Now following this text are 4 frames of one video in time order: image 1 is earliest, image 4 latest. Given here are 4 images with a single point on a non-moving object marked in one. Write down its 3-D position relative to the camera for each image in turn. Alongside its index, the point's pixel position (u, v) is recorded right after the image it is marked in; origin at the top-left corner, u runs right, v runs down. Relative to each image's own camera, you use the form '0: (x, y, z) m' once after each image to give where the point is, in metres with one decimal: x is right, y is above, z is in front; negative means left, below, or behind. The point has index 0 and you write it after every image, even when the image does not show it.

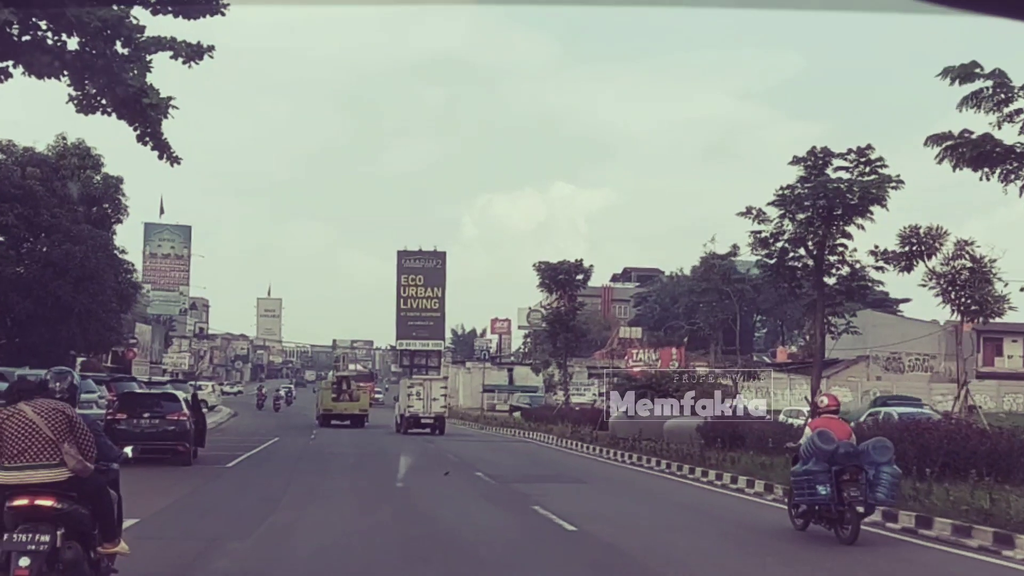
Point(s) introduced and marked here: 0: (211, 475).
0: (-5.1, -3.3, +18.6) m
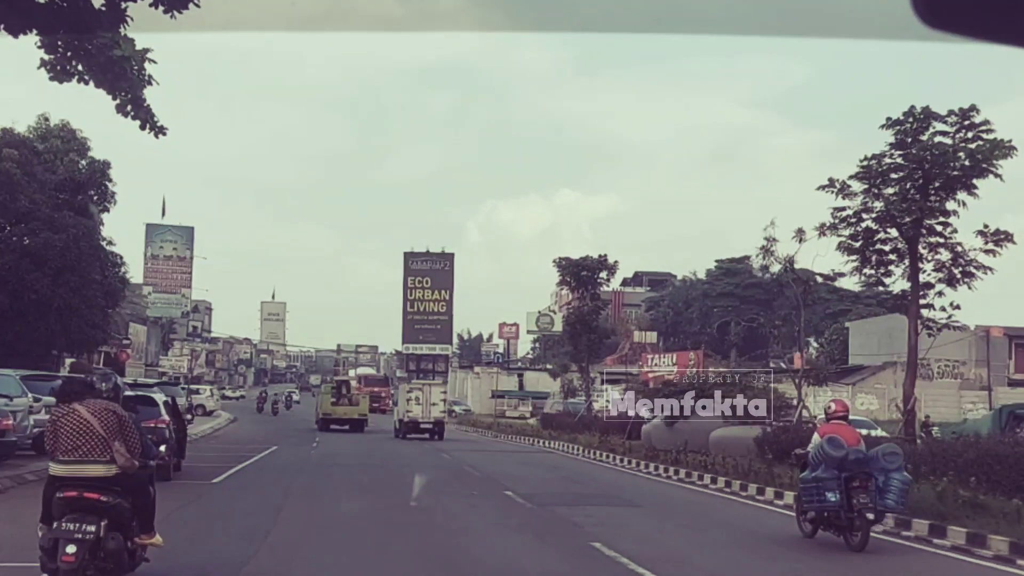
0: (-4.9, -3.3, +17.7) m
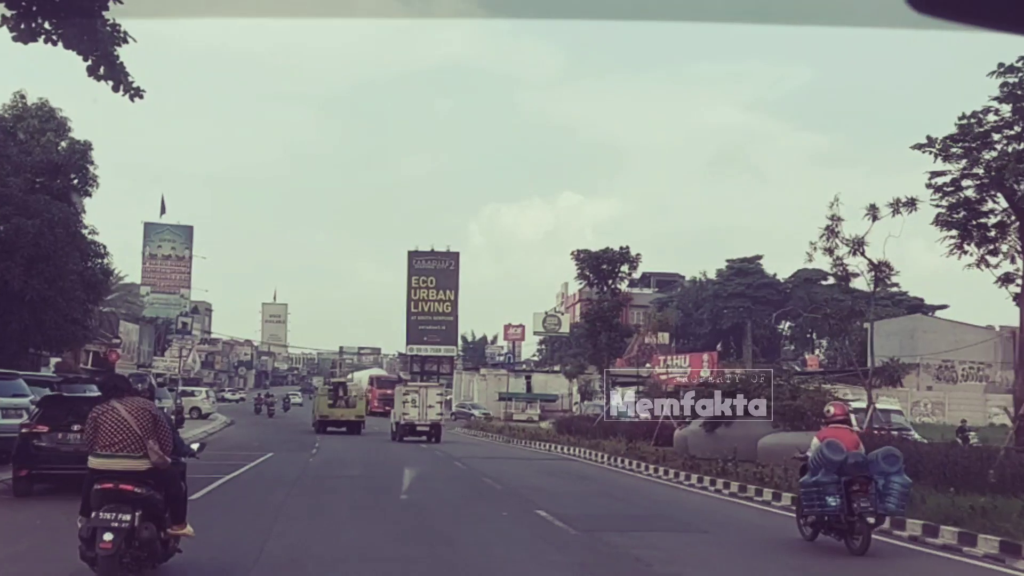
0: (-4.8, -3.2, +16.8) m
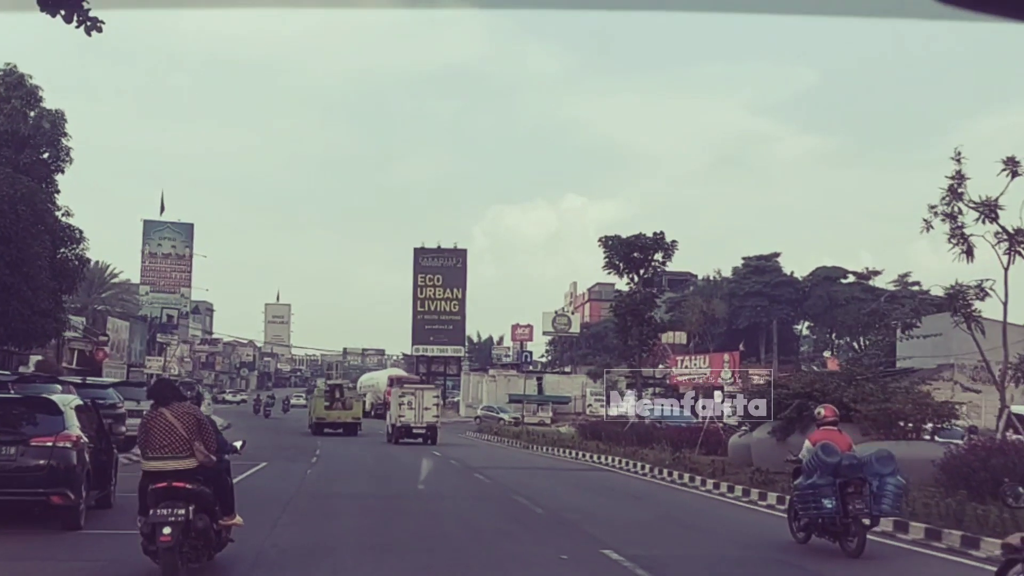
0: (-4.5, -3.2, +15.7) m
